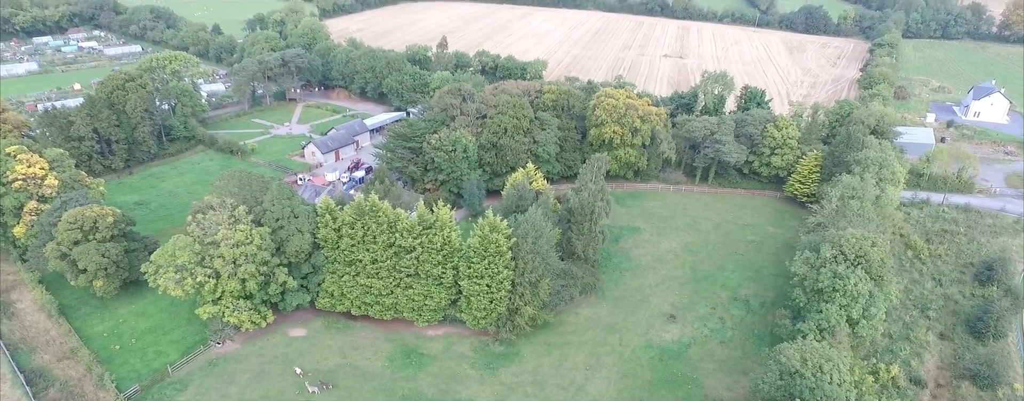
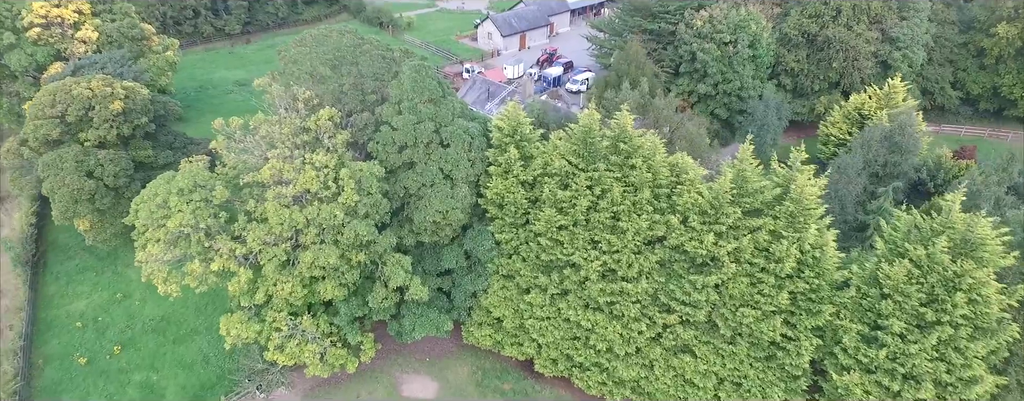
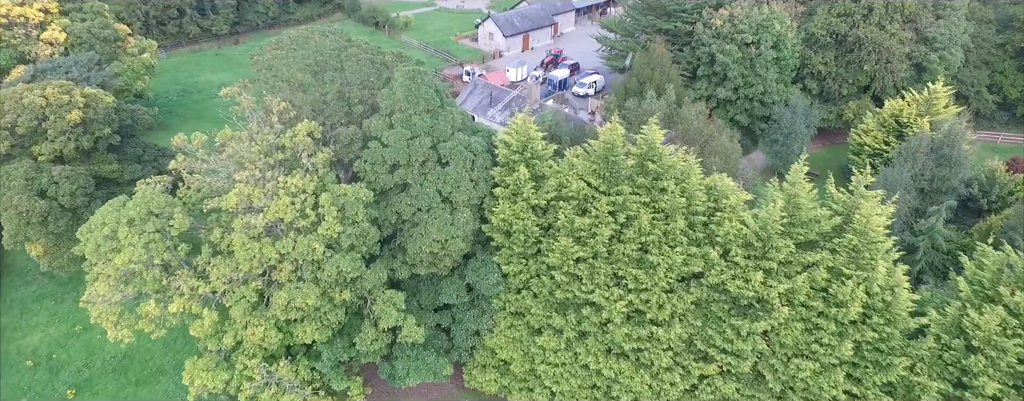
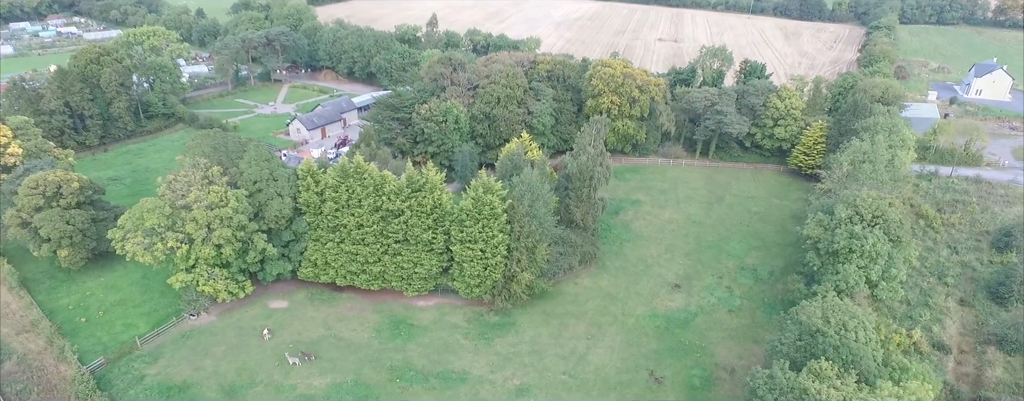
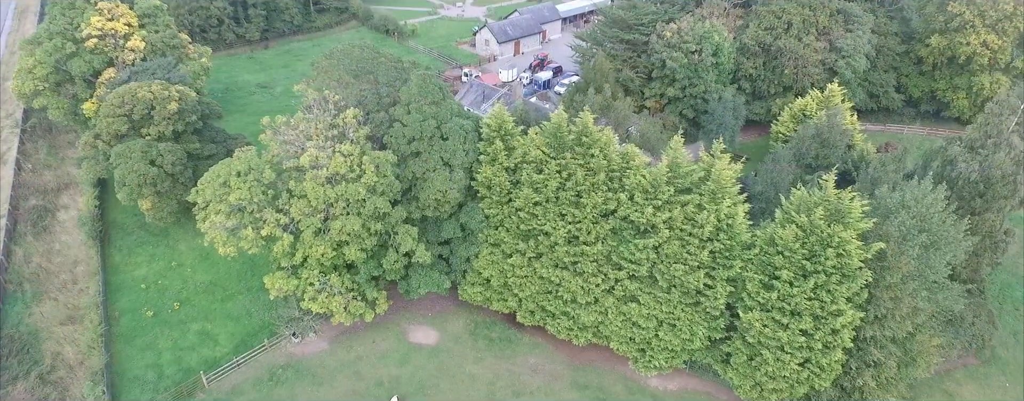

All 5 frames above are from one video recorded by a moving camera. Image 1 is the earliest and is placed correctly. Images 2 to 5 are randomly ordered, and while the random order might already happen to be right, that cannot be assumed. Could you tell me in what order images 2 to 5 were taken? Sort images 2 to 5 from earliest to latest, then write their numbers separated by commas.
4, 5, 2, 3
